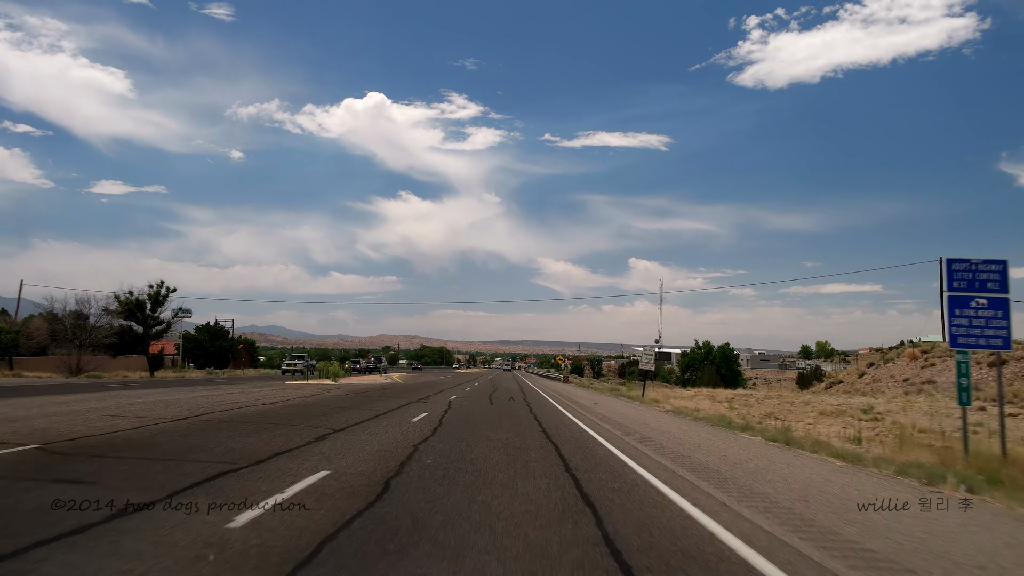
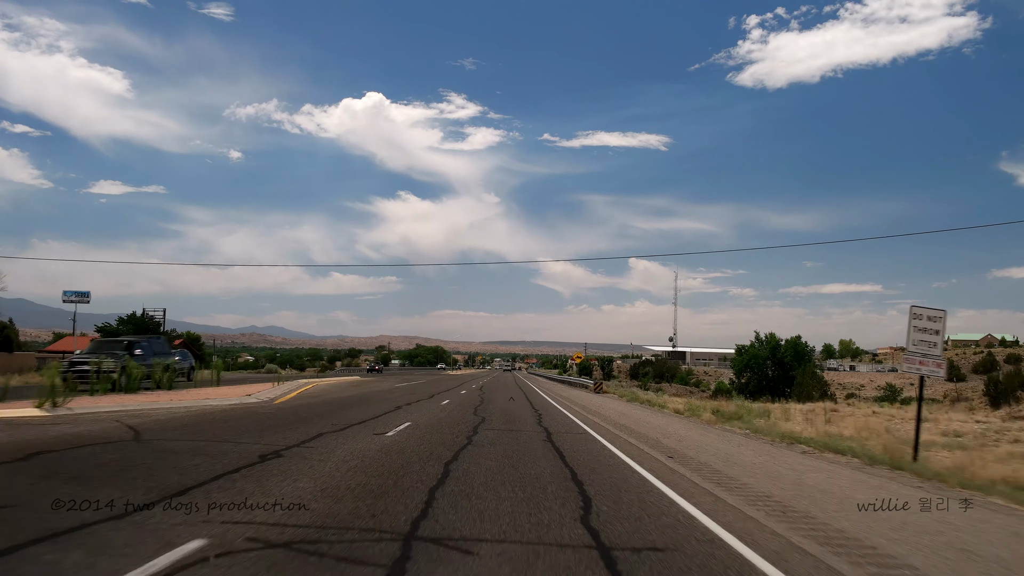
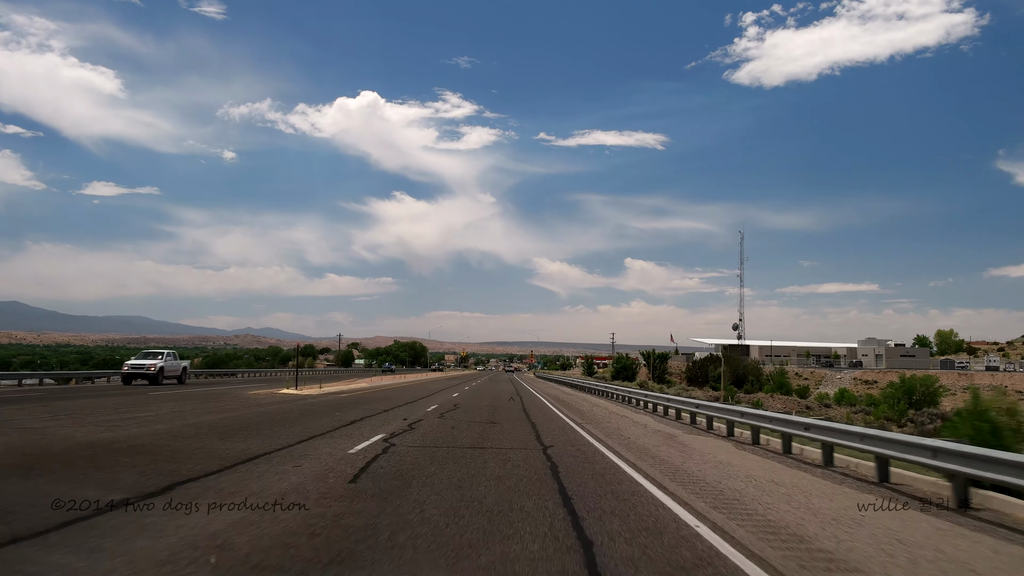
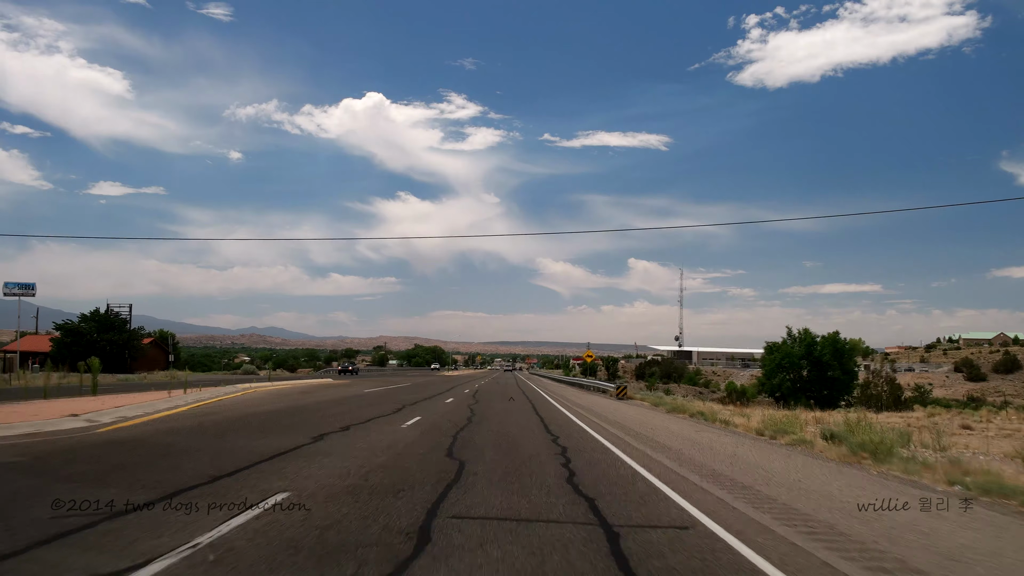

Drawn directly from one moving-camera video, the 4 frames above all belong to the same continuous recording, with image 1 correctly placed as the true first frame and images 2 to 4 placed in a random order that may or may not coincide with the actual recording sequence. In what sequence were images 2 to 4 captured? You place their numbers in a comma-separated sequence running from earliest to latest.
2, 4, 3
